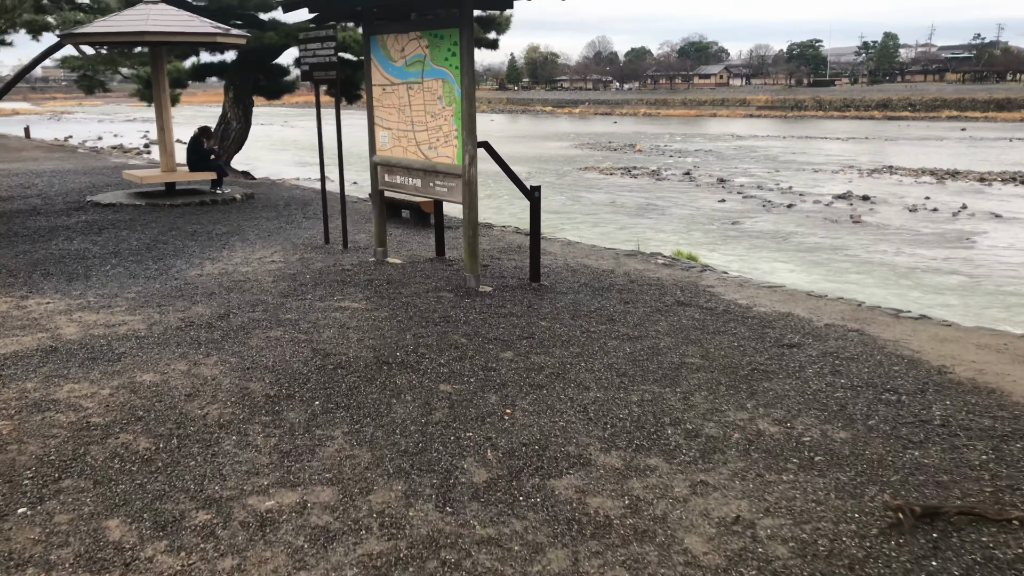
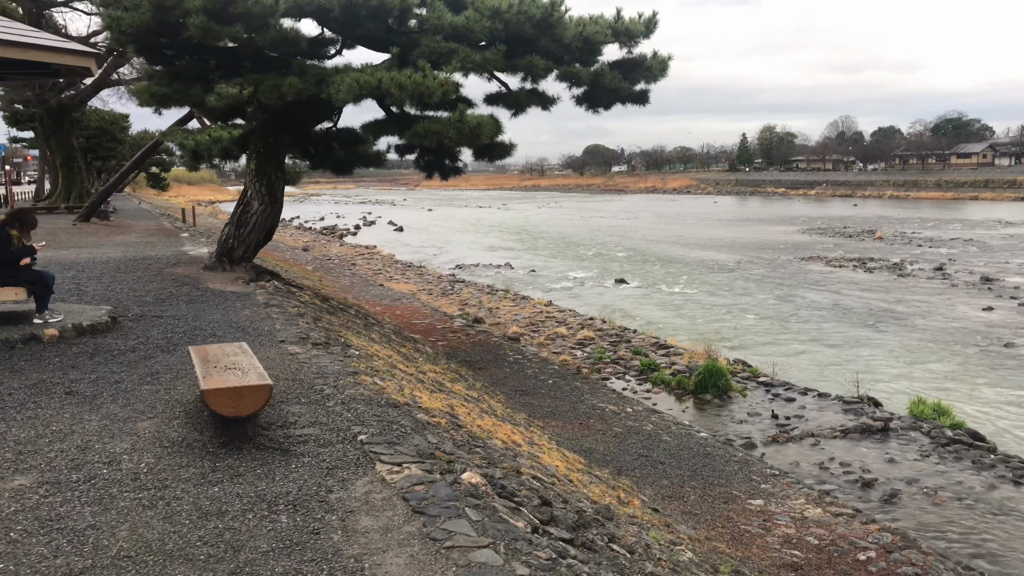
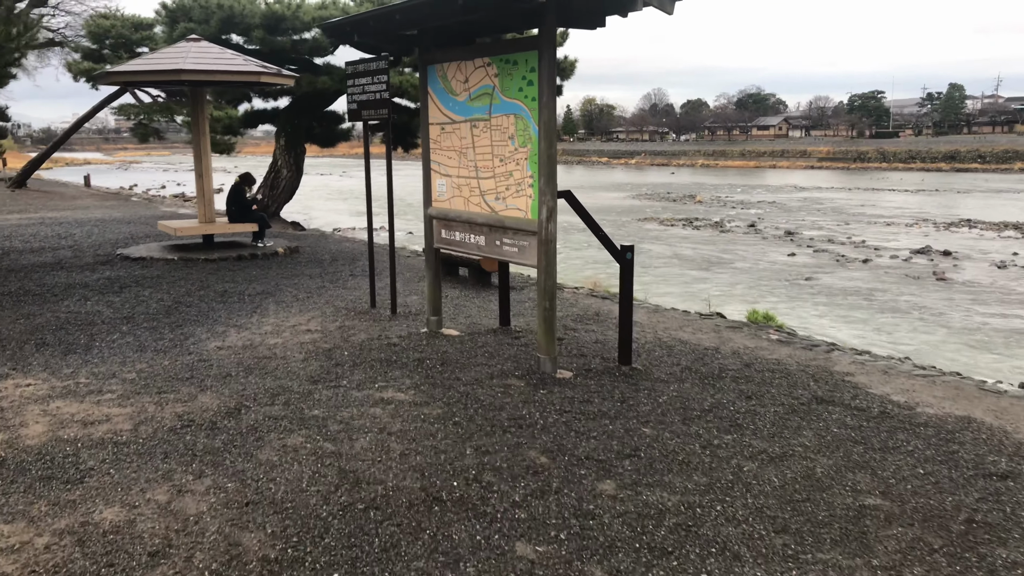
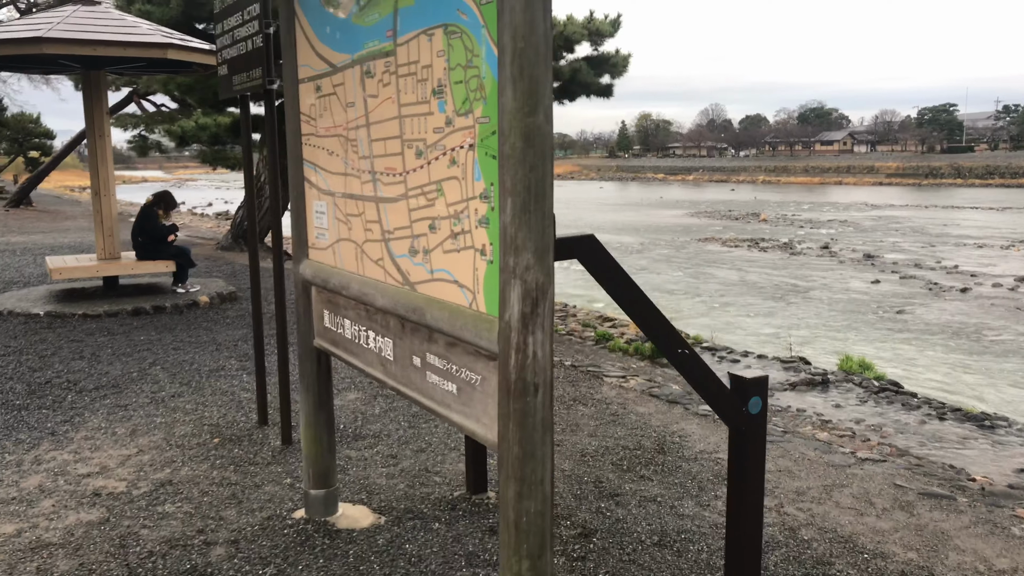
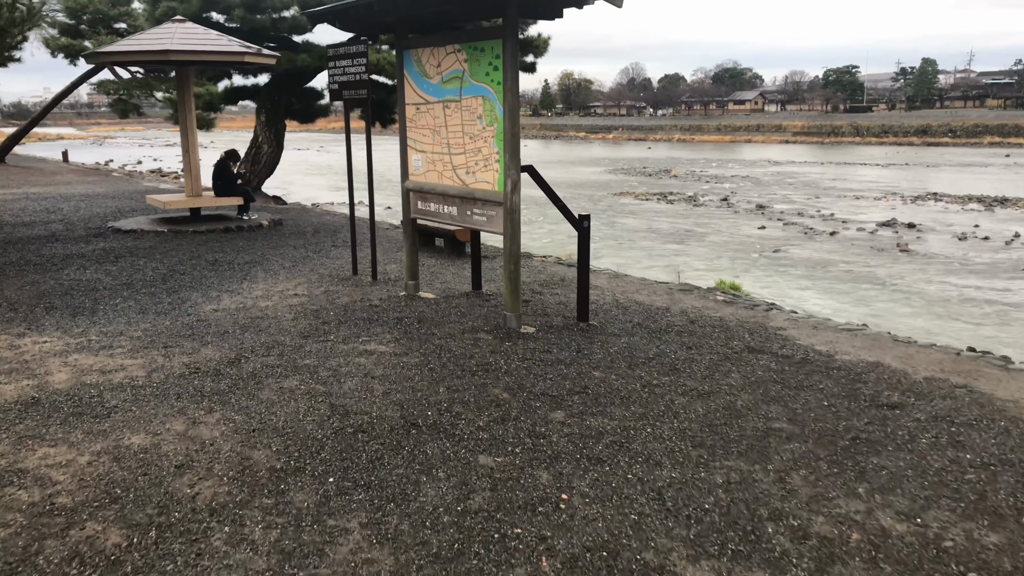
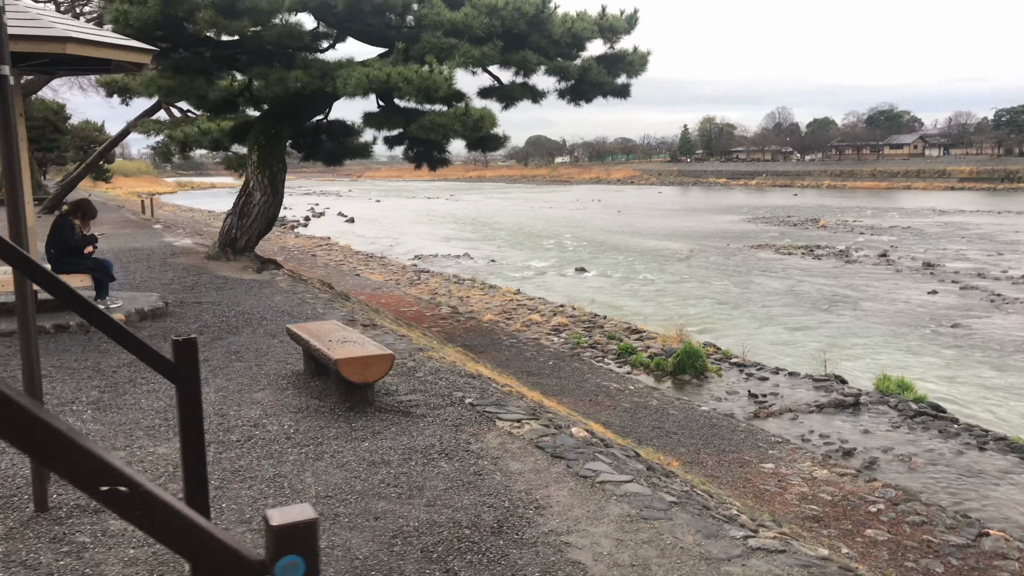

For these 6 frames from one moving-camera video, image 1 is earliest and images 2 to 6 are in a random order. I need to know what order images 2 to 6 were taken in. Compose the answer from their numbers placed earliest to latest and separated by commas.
5, 3, 4, 6, 2
